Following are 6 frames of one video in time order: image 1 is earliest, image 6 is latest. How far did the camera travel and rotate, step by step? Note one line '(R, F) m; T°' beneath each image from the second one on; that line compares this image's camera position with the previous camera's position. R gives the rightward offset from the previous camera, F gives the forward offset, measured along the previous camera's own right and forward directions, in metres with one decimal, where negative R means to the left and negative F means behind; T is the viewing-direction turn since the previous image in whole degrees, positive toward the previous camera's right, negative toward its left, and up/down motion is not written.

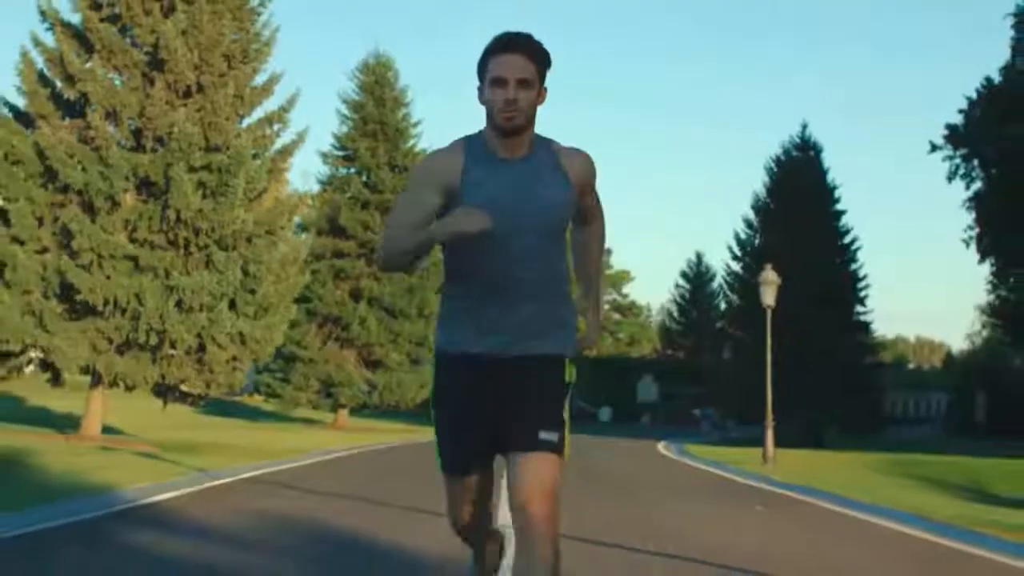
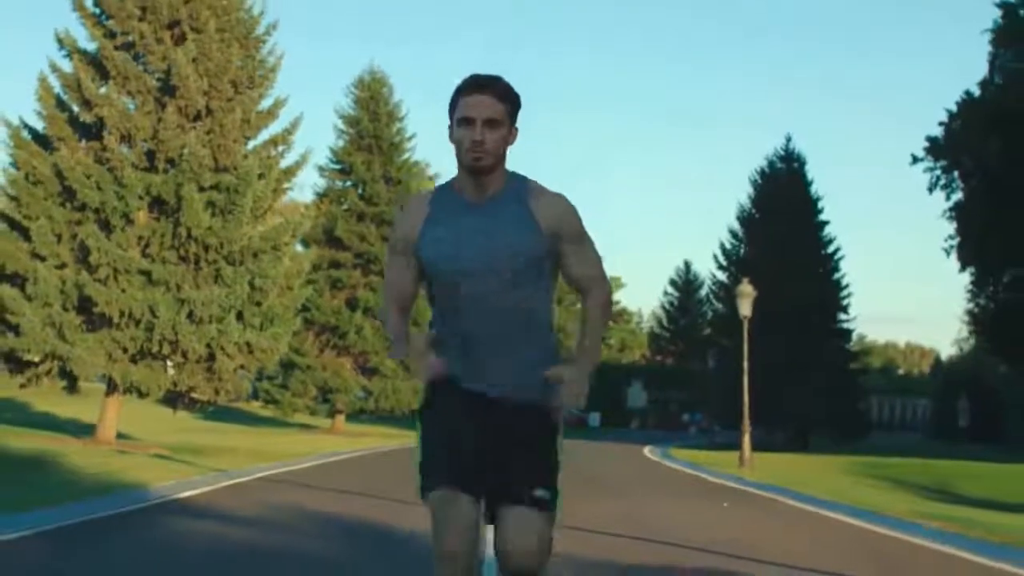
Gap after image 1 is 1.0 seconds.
(0.0, -1.3) m; 0°
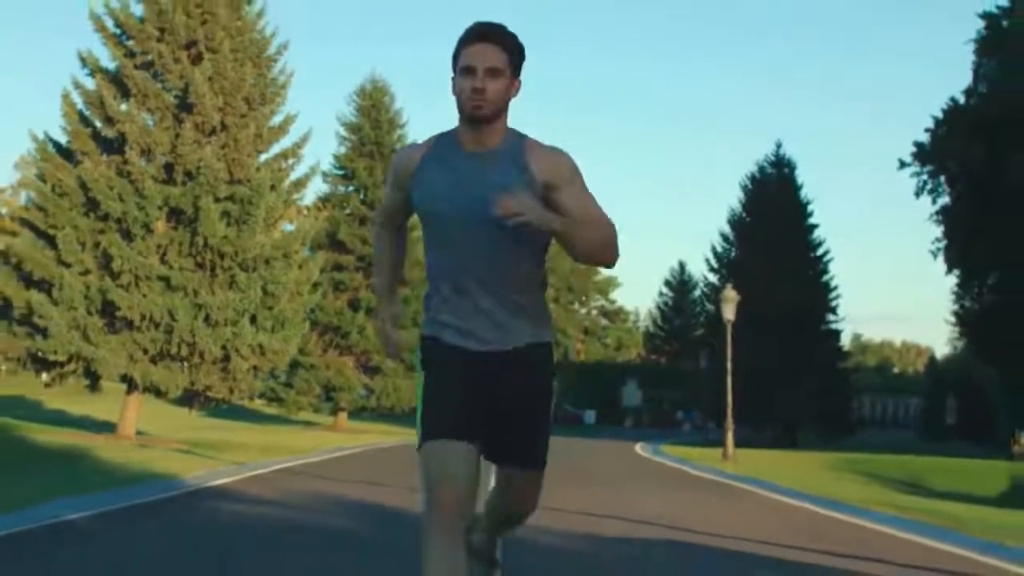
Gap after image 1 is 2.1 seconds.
(0.0, -1.4) m; 0°
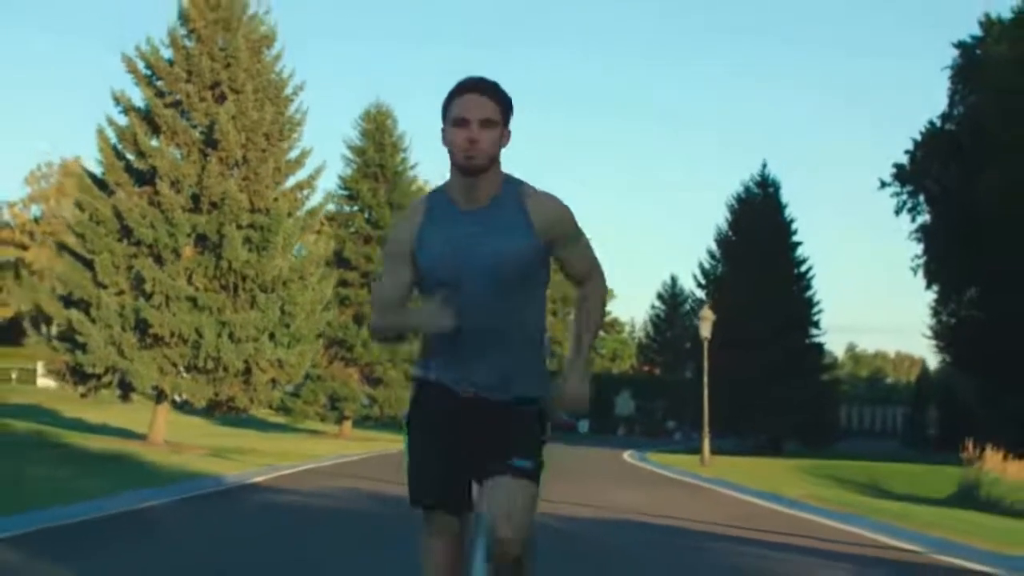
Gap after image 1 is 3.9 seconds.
(0.0, -2.4) m; 0°
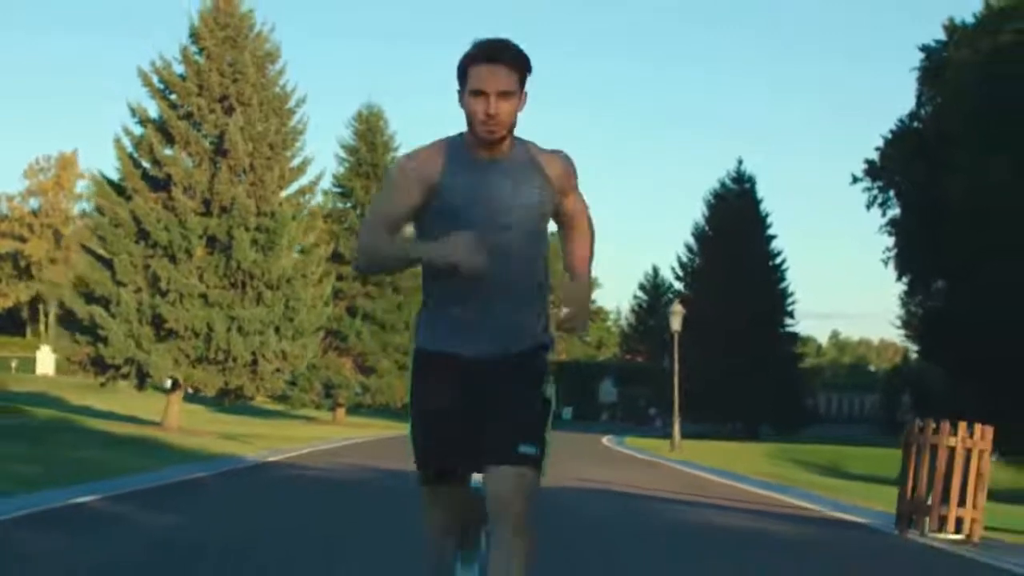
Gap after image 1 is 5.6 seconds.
(0.0, -2.3) m; +1°
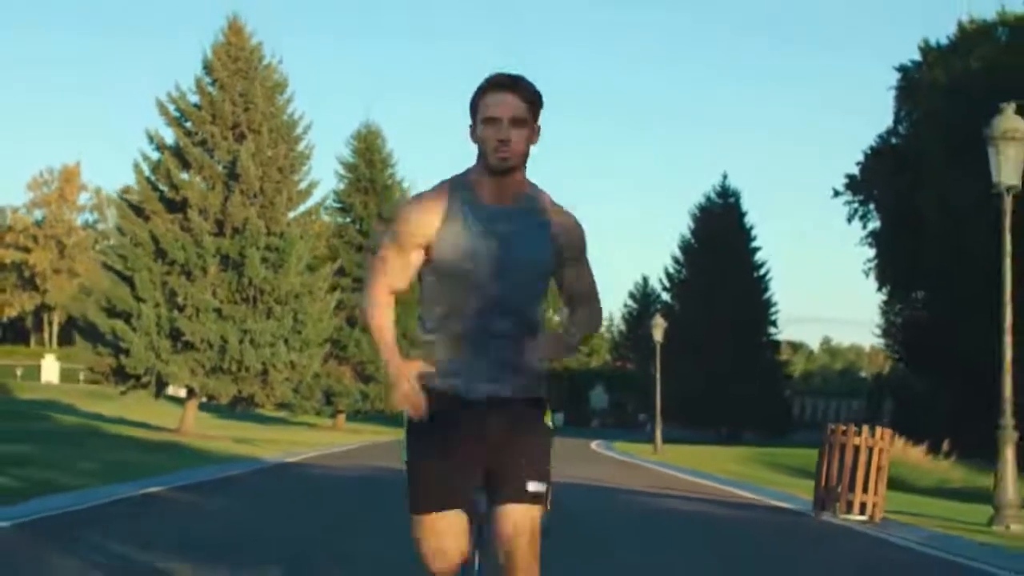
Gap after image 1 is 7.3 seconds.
(0.0, -2.1) m; 0°
